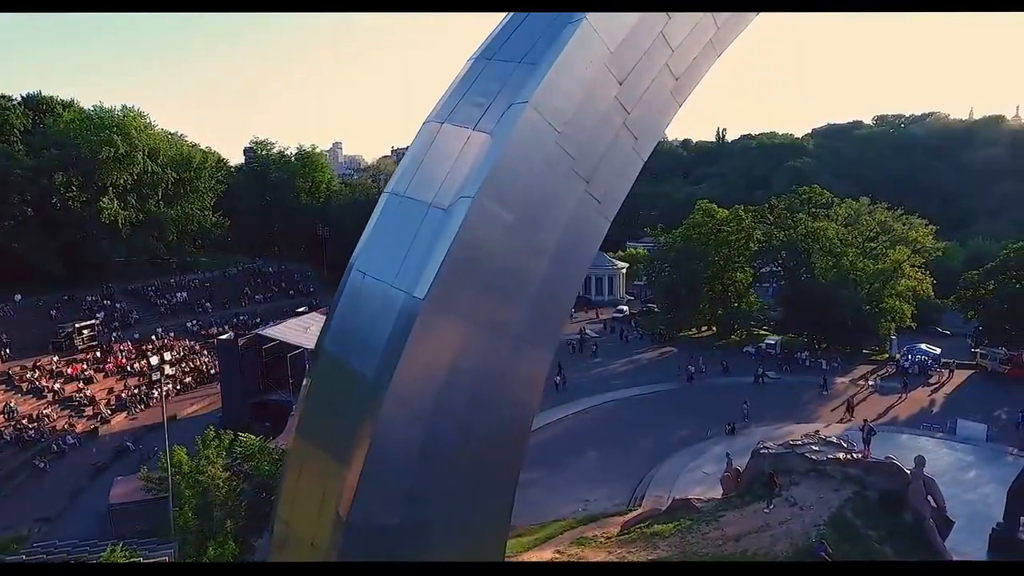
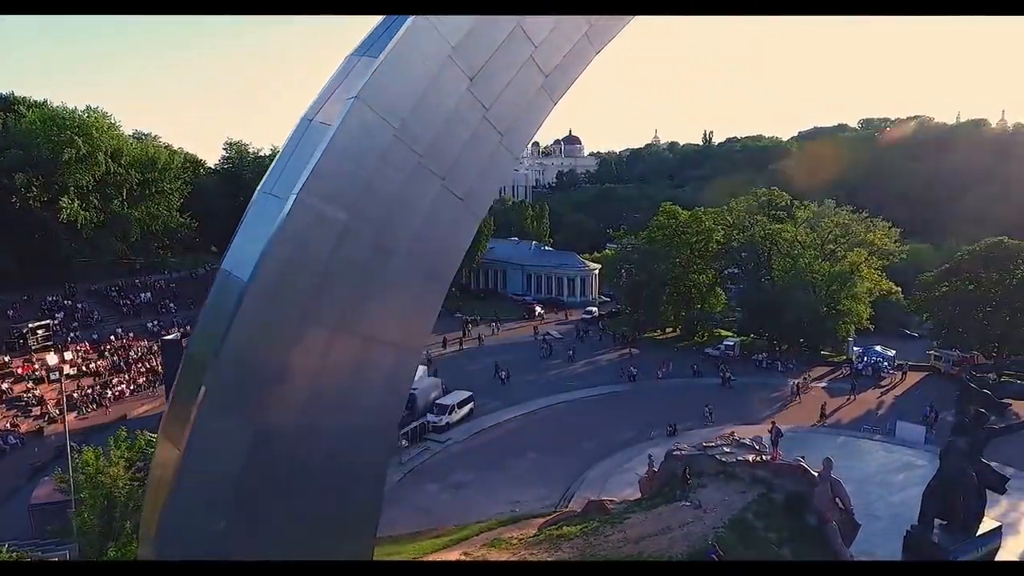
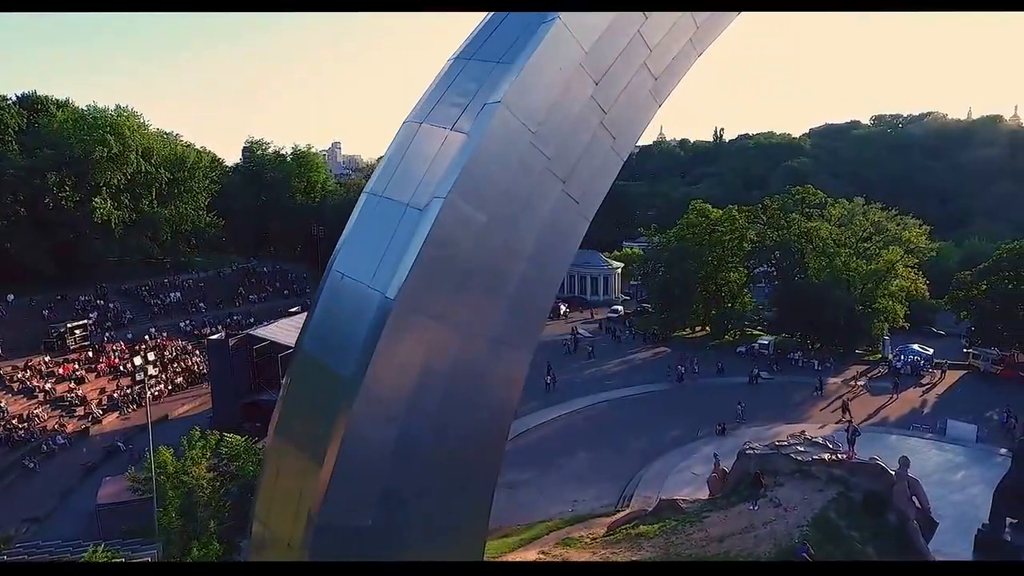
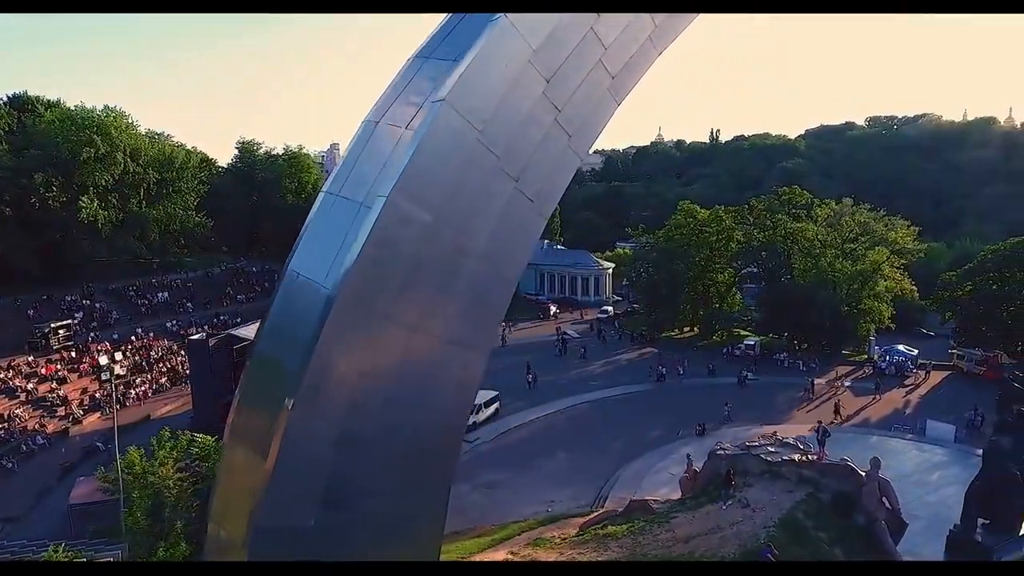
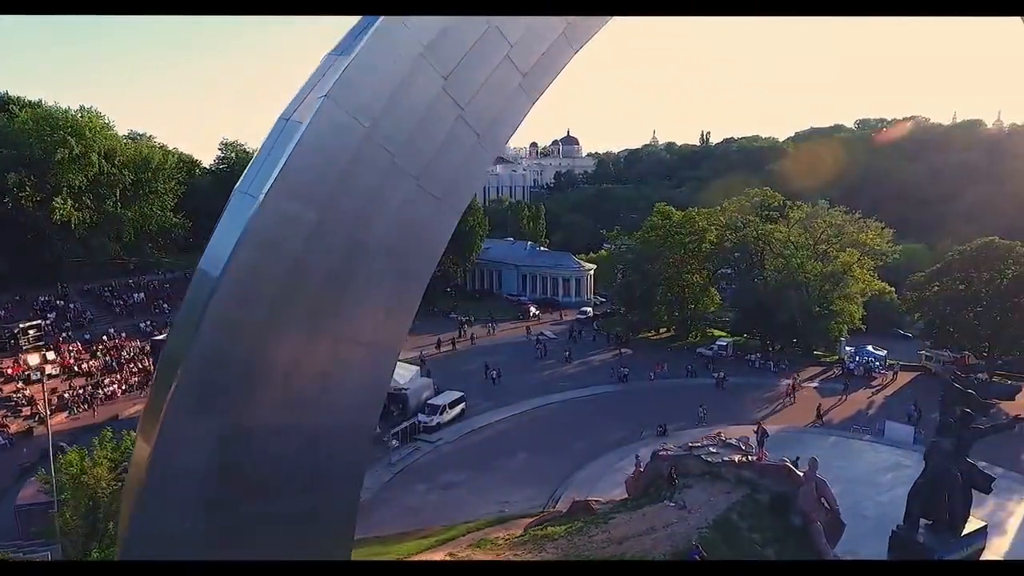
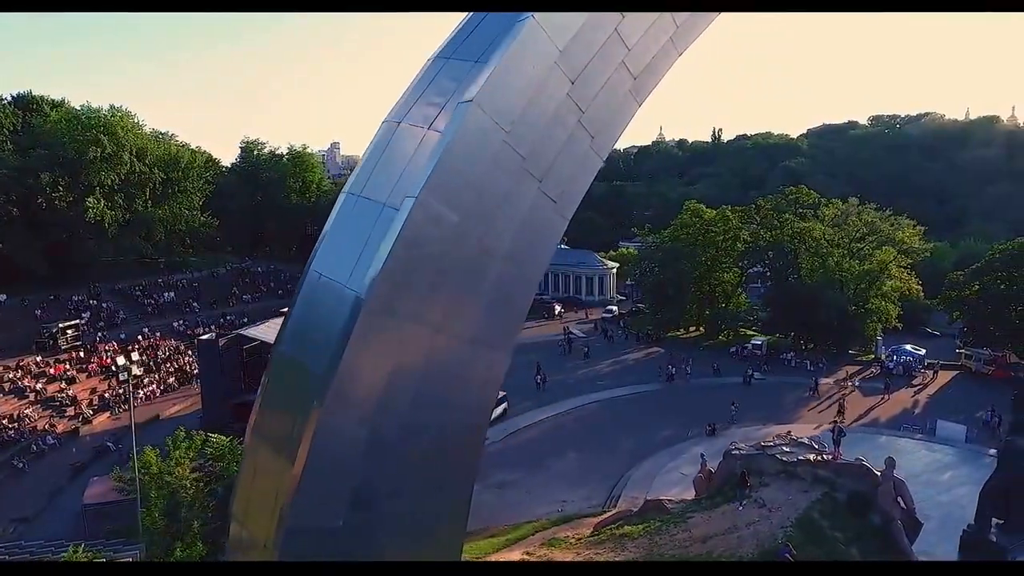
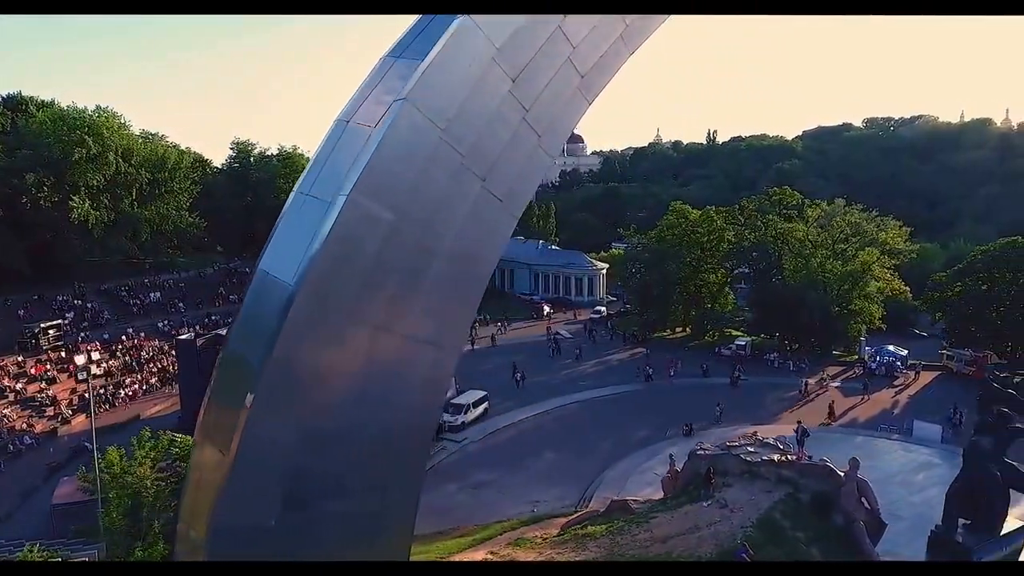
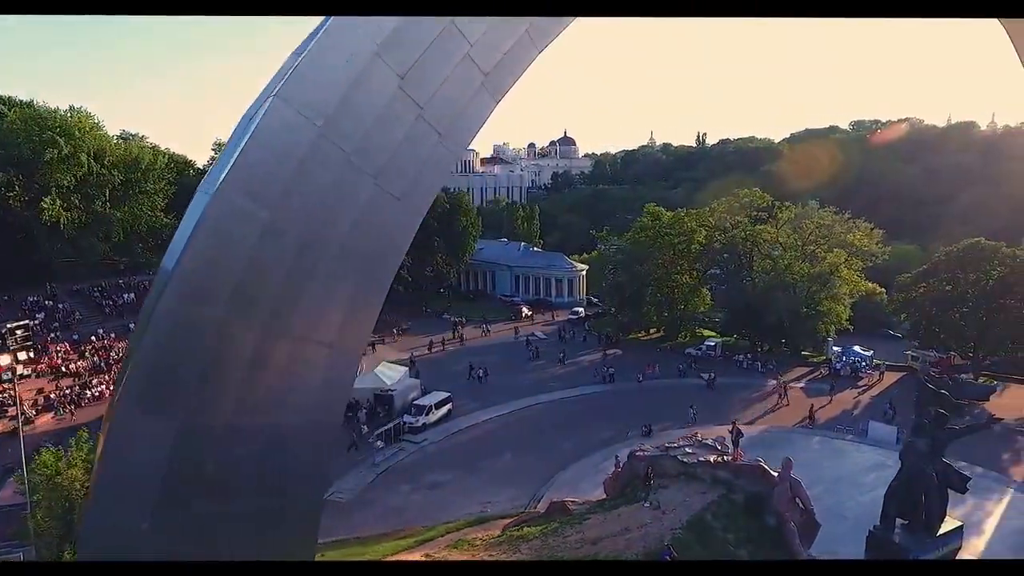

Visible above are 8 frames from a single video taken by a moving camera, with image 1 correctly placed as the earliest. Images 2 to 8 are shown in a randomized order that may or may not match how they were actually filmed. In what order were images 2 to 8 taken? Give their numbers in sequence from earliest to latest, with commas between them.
3, 6, 4, 7, 2, 5, 8
